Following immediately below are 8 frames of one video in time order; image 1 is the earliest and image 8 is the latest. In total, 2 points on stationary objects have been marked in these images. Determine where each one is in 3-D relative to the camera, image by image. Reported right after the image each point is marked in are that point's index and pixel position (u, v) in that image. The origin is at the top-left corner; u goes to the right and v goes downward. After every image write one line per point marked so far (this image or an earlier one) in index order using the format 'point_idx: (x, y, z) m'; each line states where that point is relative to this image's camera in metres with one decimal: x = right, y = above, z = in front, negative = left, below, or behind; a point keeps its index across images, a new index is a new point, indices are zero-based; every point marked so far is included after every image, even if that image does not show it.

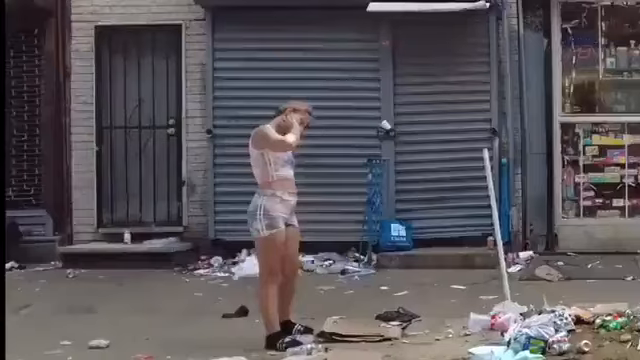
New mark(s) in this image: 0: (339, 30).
0: (+0.2, +1.6, +10.4) m
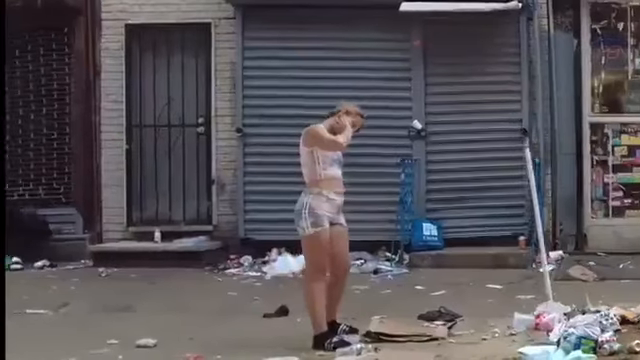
0: (+0.5, +1.6, +10.4) m
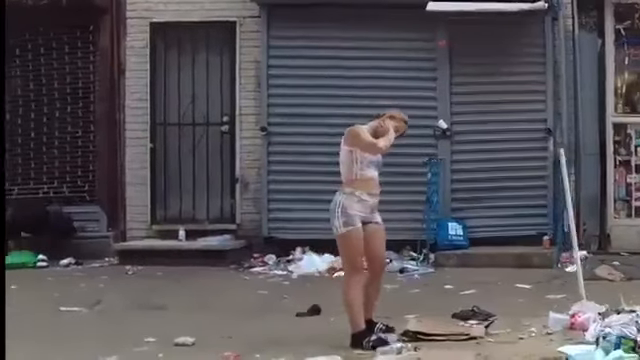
0: (+0.8, +1.6, +10.4) m
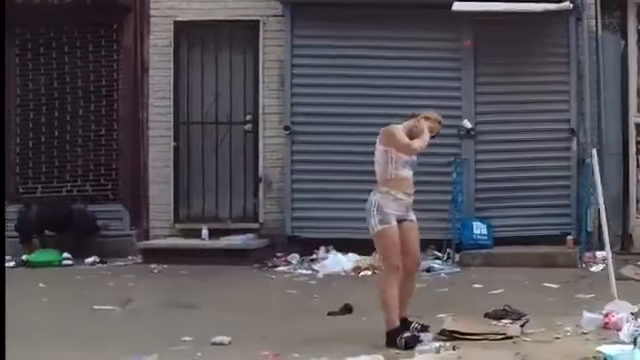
0: (+1.1, +1.6, +10.4) m
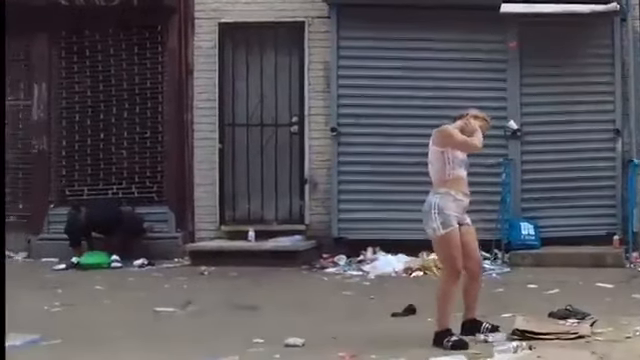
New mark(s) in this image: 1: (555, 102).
0: (+1.5, +1.6, +10.4) m
1: (+2.5, +0.8, +10.5) m
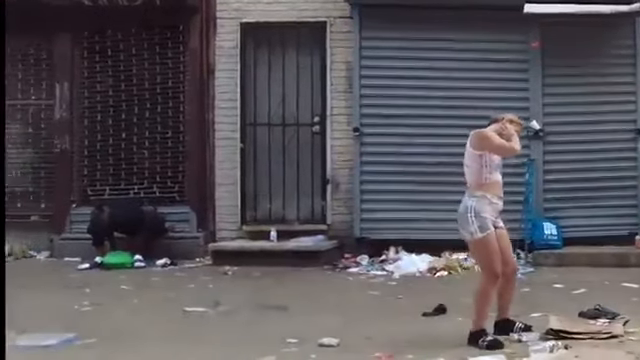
0: (+1.8, +1.6, +10.4) m
1: (+2.7, +0.8, +10.5) m
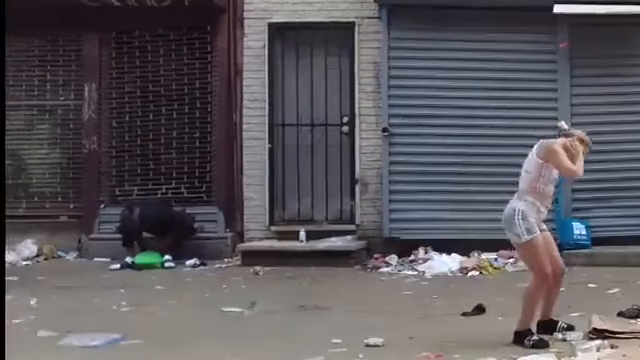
0: (+2.1, +1.6, +10.5) m
1: (+3.0, +0.8, +10.5) m
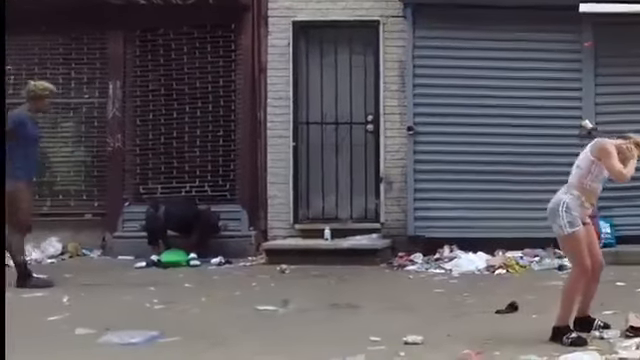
0: (+2.4, +1.6, +10.5) m
1: (+3.3, +0.8, +10.5) m
